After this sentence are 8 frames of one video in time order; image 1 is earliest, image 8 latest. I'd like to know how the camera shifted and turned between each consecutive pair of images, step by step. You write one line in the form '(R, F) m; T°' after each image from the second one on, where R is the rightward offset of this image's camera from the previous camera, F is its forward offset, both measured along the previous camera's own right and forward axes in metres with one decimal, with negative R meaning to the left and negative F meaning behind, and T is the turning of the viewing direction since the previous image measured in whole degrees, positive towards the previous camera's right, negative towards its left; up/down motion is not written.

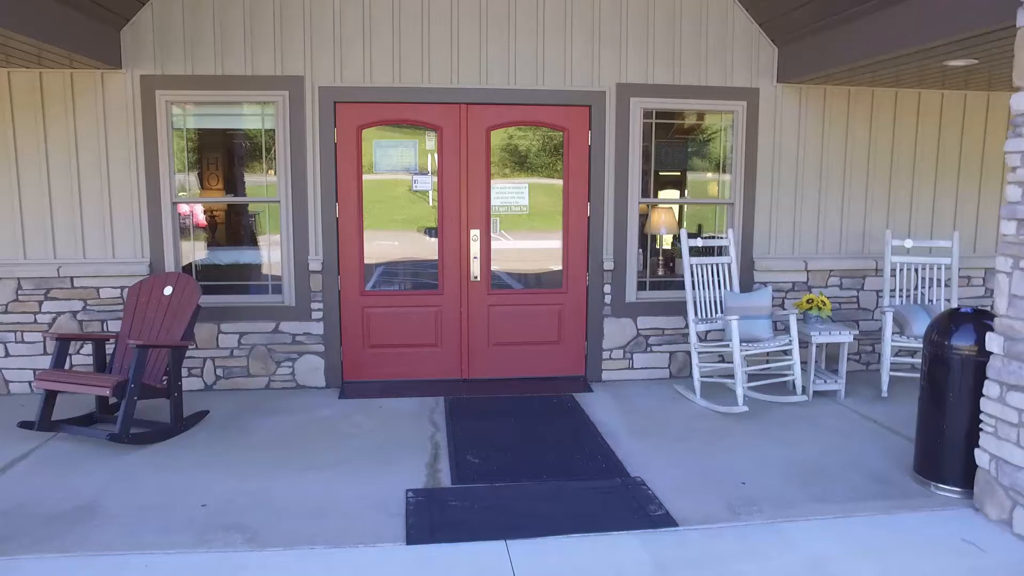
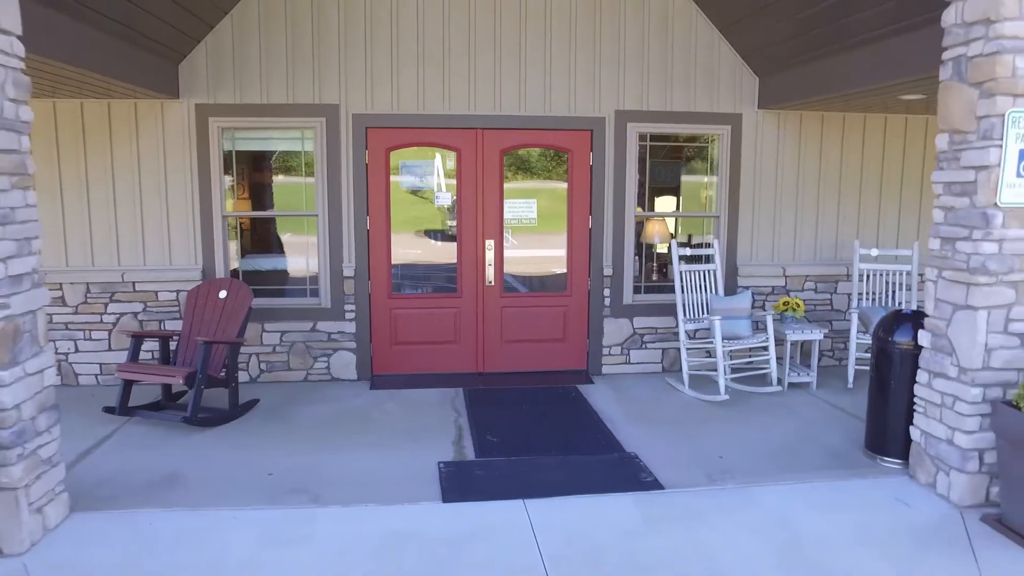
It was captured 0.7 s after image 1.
(0.0, -0.6) m; 0°
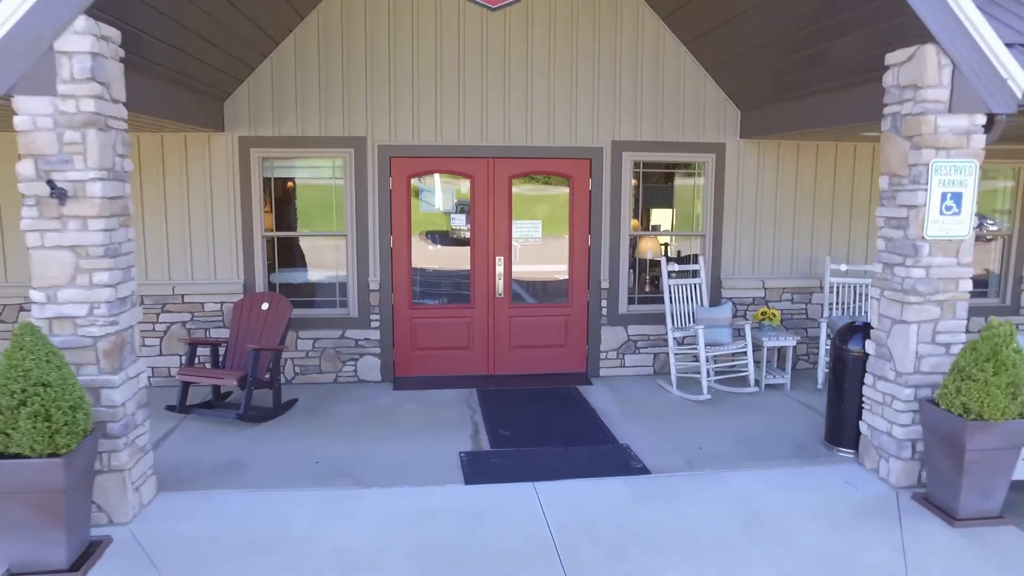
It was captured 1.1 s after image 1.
(0.0, -0.7) m; 0°
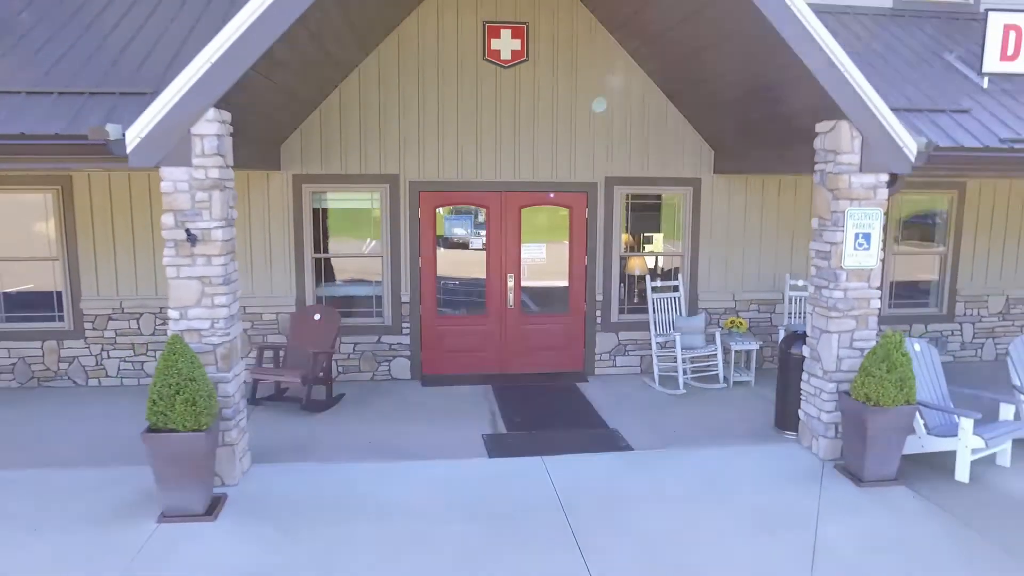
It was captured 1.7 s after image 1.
(-0.1, -1.2) m; 0°
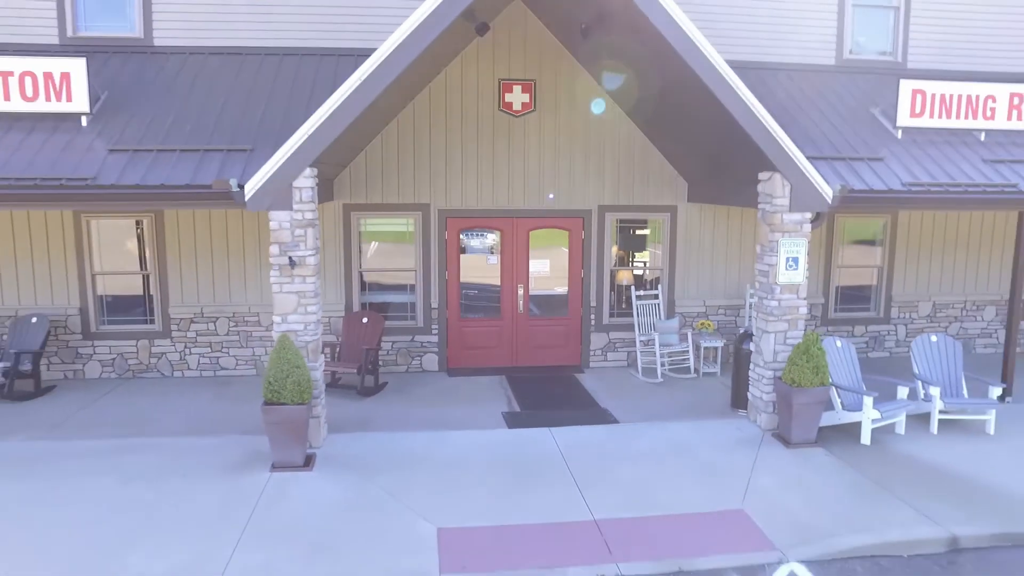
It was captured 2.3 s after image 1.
(-0.1, -1.6) m; 0°
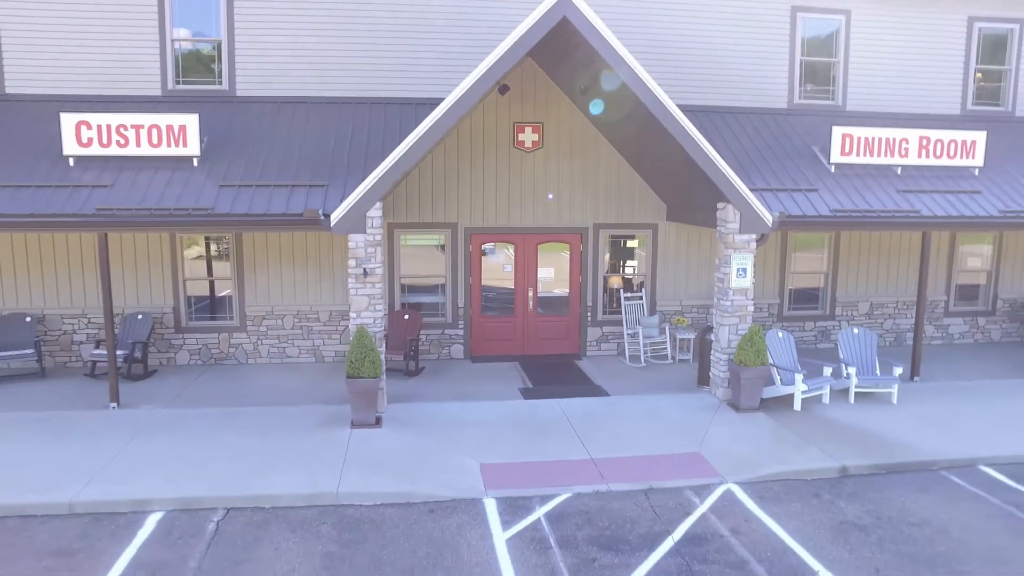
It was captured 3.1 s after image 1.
(-0.2, -2.1) m; 0°
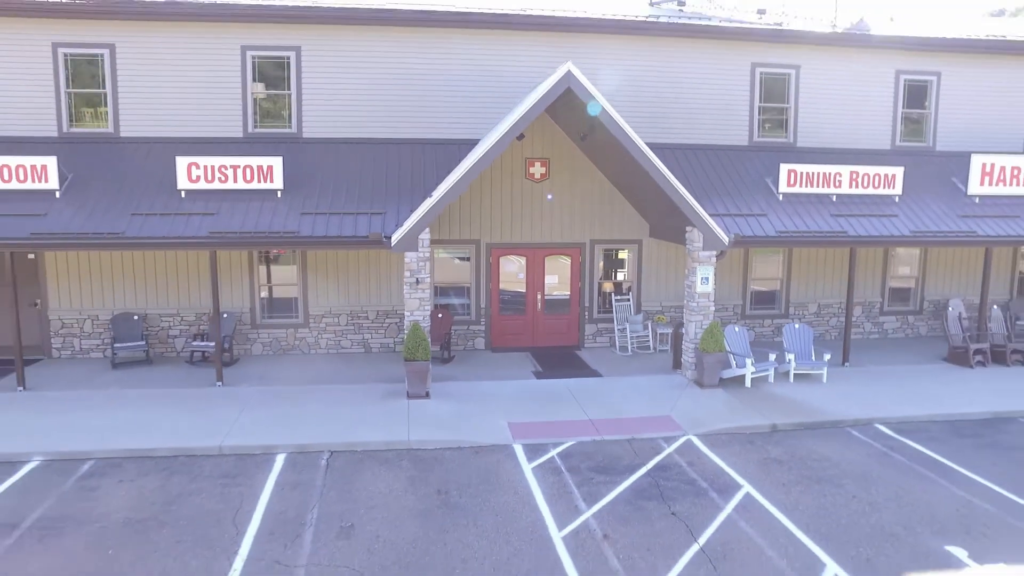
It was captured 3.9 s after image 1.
(-0.2, -2.5) m; 0°
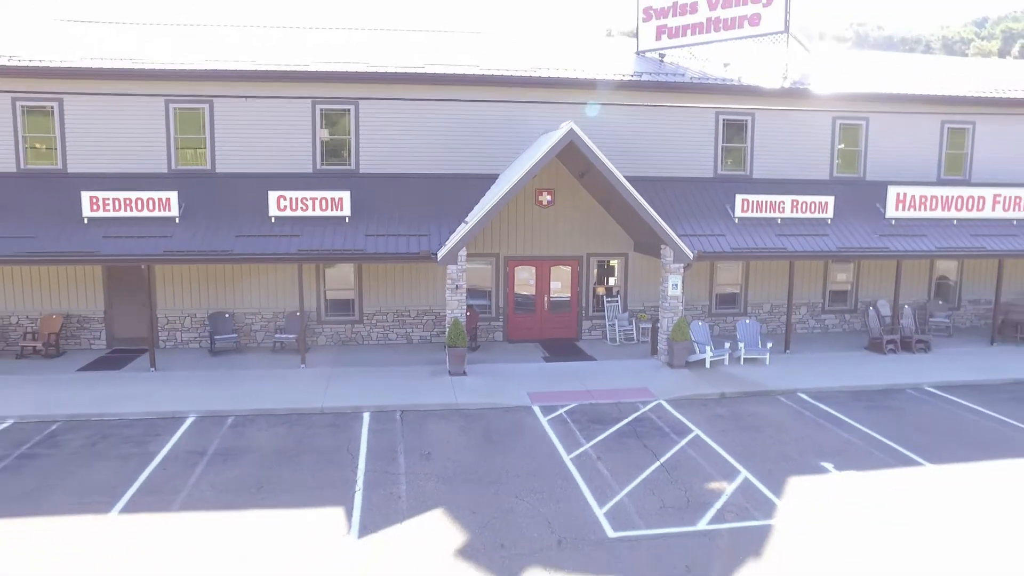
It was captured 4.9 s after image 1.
(-0.3, -3.4) m; 0°
